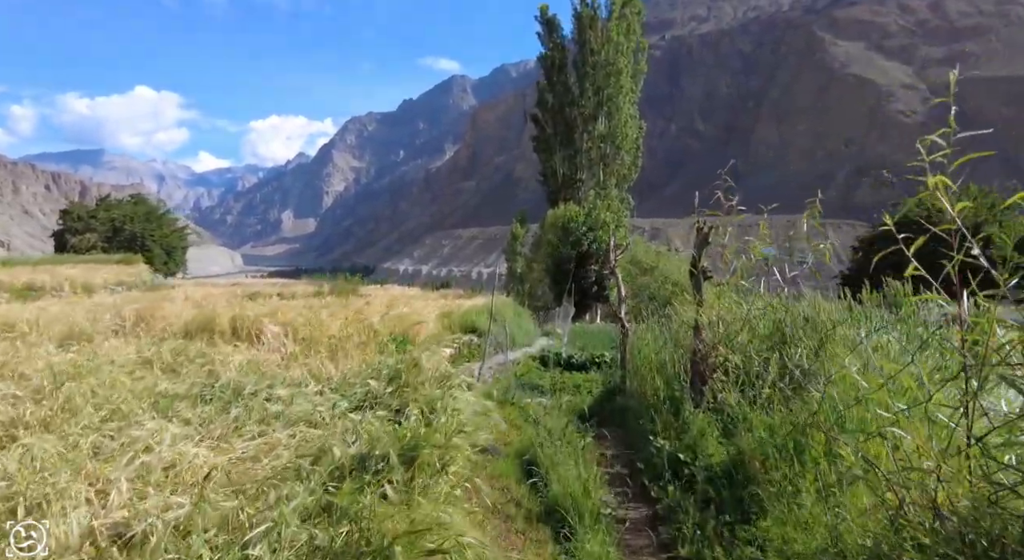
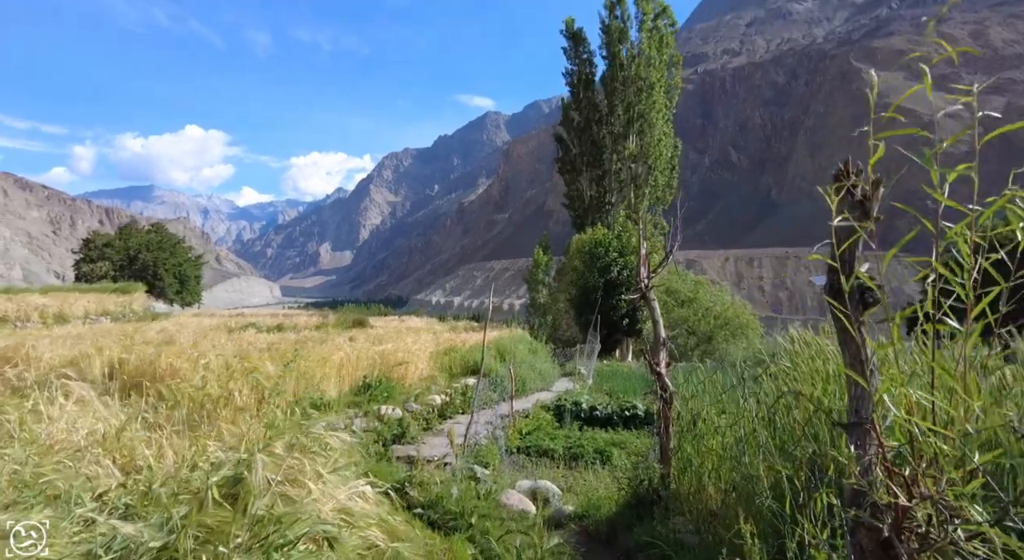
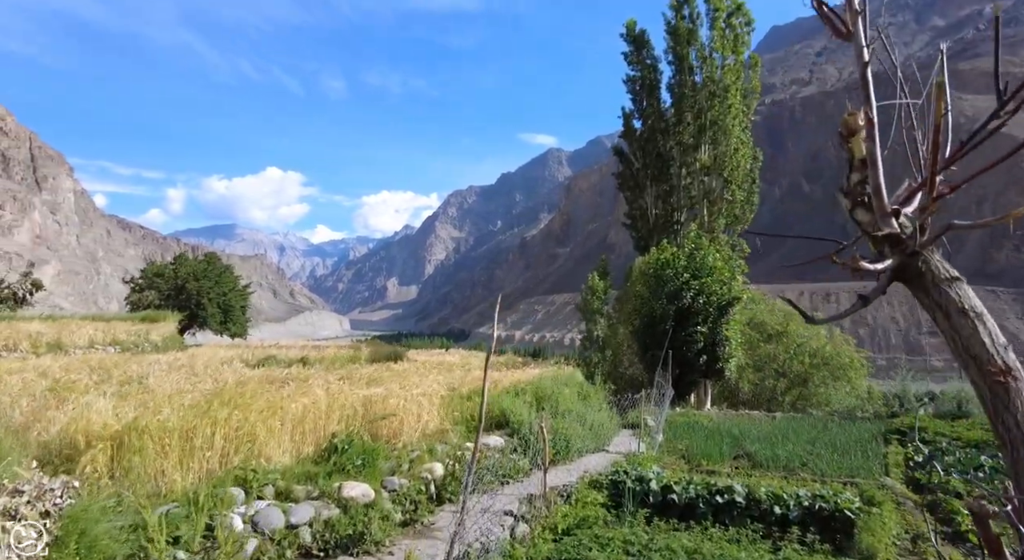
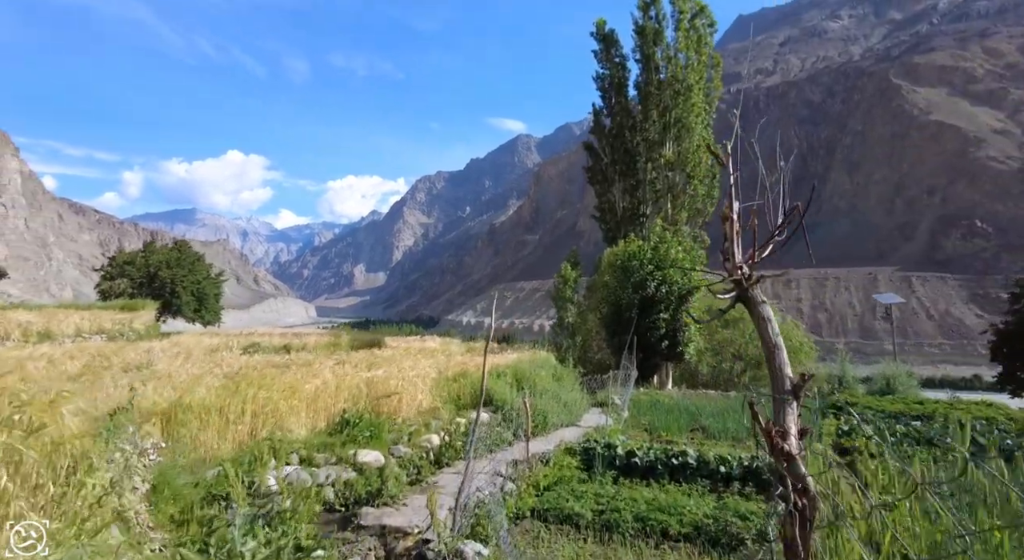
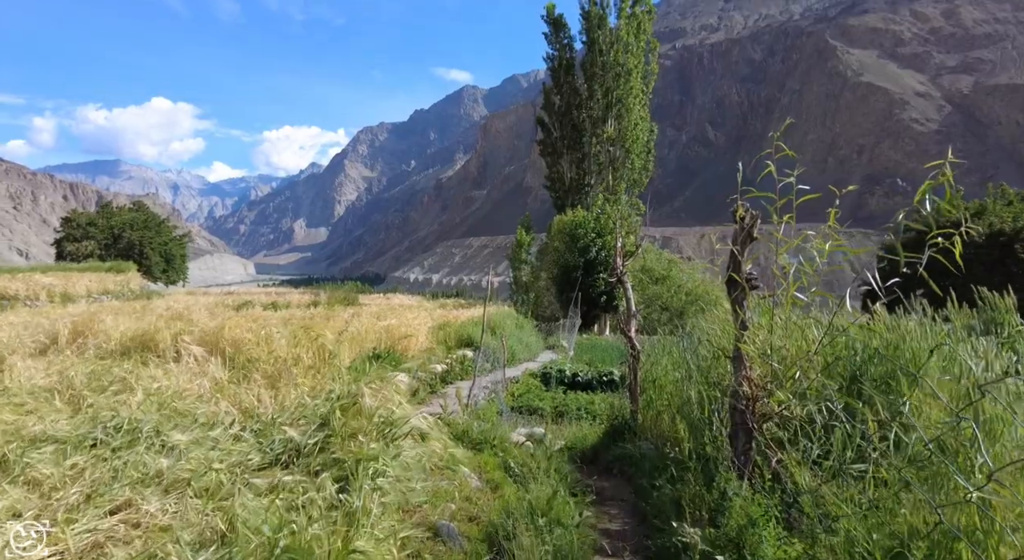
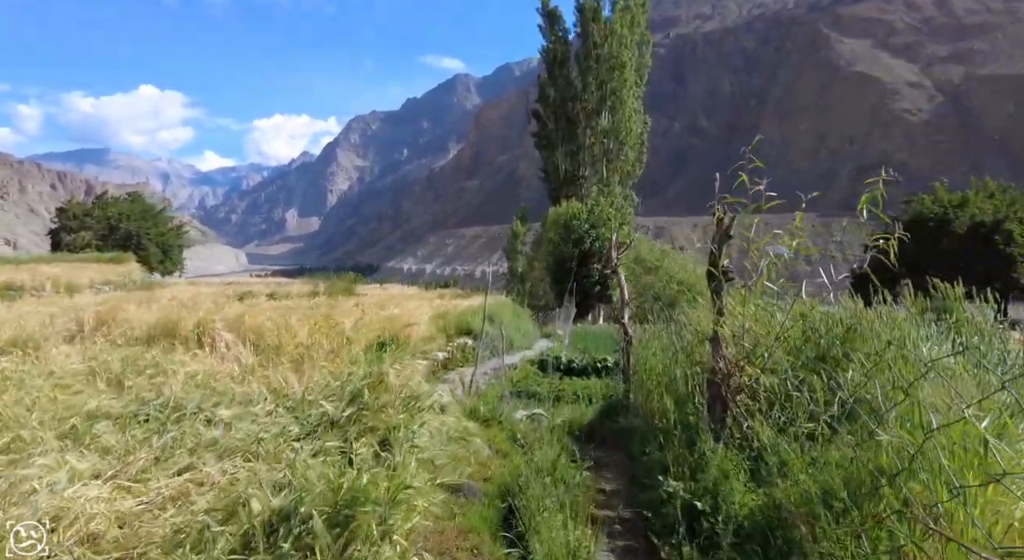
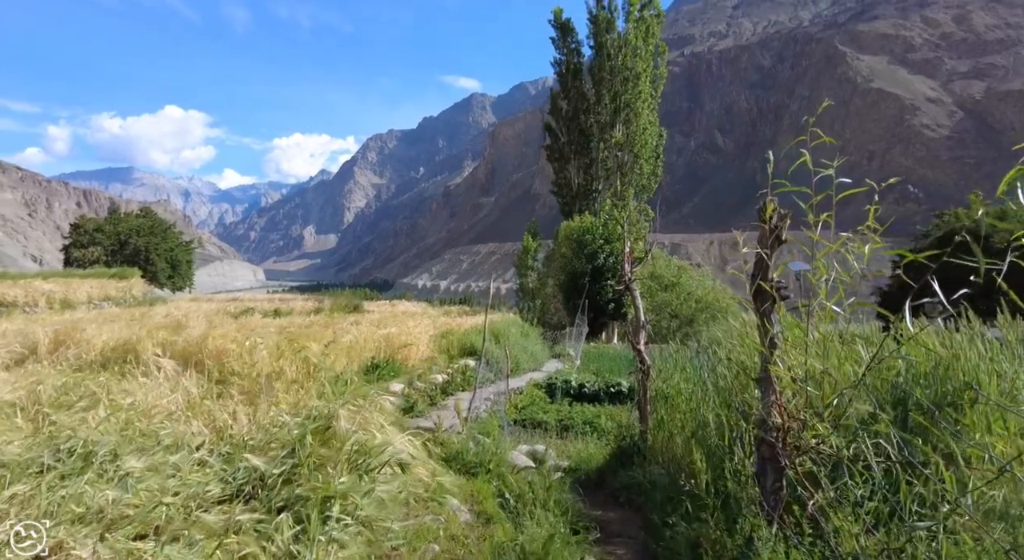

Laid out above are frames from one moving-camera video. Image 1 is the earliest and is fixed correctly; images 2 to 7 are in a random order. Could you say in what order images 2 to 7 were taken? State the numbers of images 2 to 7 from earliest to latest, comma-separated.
6, 5, 7, 2, 4, 3
